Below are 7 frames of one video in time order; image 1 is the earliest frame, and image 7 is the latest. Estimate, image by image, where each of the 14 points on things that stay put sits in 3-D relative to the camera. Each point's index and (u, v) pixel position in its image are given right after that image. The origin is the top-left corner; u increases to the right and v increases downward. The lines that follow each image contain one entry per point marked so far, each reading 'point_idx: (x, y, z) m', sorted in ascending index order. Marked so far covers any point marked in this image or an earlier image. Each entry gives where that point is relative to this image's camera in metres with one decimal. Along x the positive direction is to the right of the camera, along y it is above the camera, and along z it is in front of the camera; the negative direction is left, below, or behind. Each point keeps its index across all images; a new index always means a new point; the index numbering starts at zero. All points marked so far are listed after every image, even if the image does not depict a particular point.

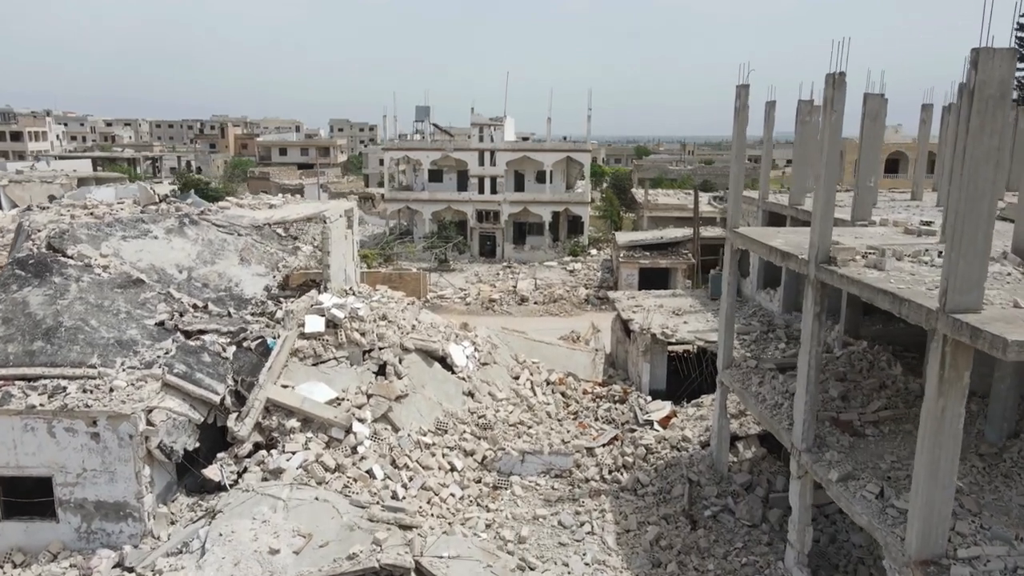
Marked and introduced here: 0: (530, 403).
0: (+0.3, -2.1, +16.5) m
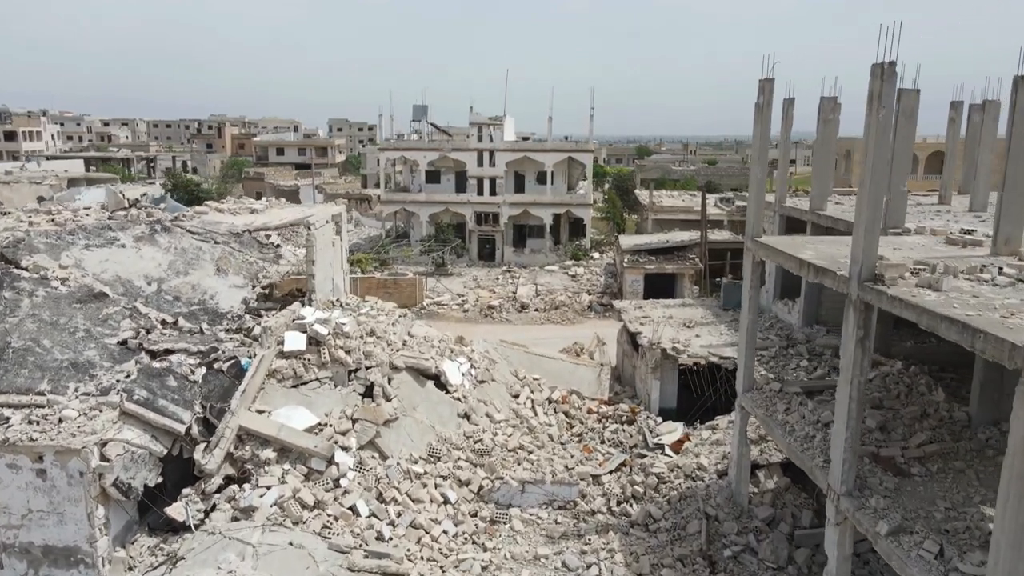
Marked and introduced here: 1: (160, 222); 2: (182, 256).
0: (+0.3, -2.3, +15.2) m
1: (-5.8, +1.1, +15.2) m
2: (-5.2, +0.5, +14.7) m
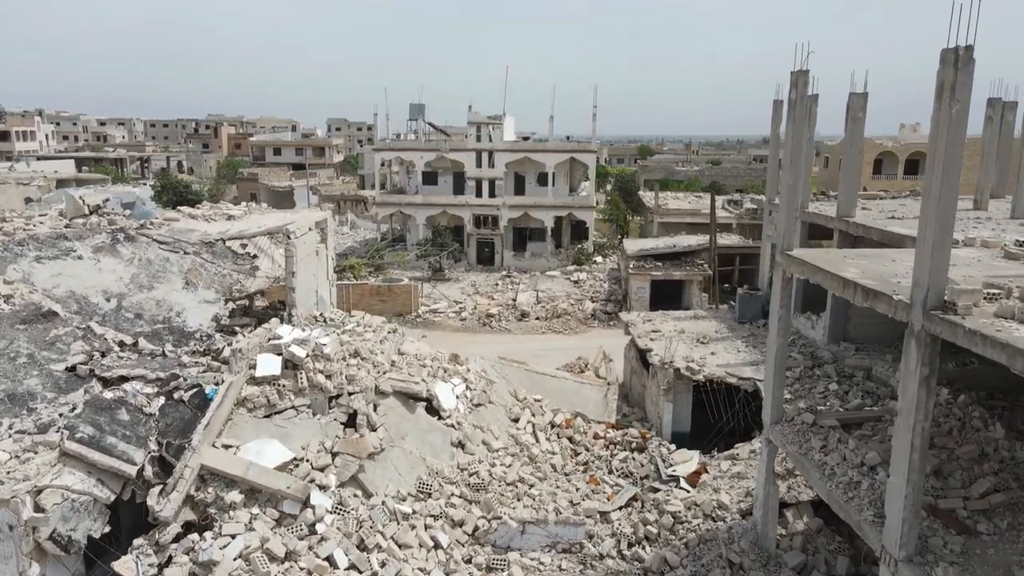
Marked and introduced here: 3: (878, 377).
0: (+0.3, -2.5, +13.8) m
1: (-5.8, +0.9, +13.8) m
2: (-5.3, +0.3, +13.3) m
3: (+5.2, -1.3, +13.3) m
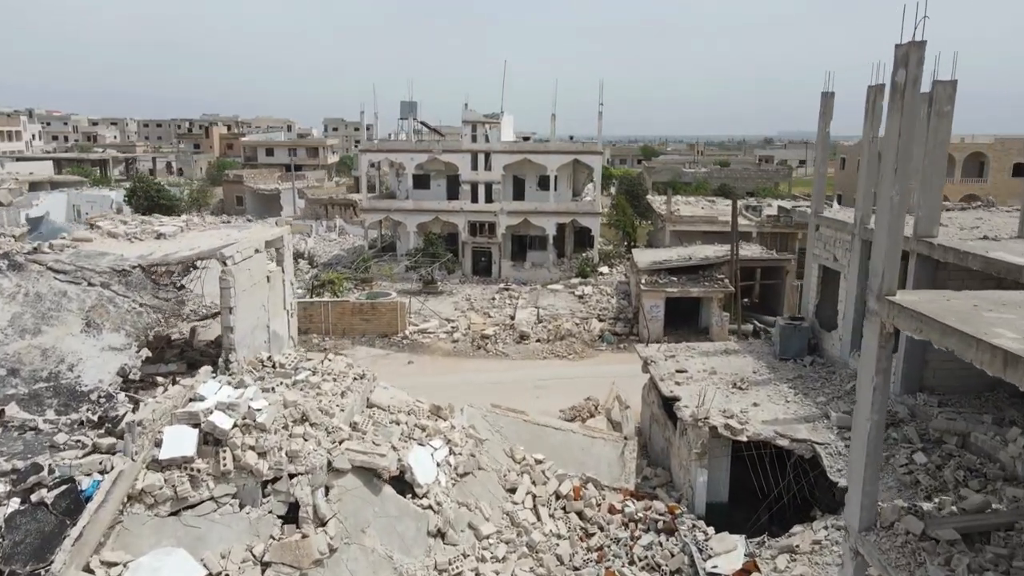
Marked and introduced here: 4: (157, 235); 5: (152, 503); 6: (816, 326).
0: (+0.2, -3.0, +10.8) m
1: (-5.9, +0.4, +10.8) m
2: (-5.3, -0.2, +10.3) m
3: (+5.2, -1.8, +10.3) m
4: (-5.0, +0.7, +13.0) m
5: (-3.3, -2.0, +8.6) m
6: (+5.0, -0.6, +15.3) m
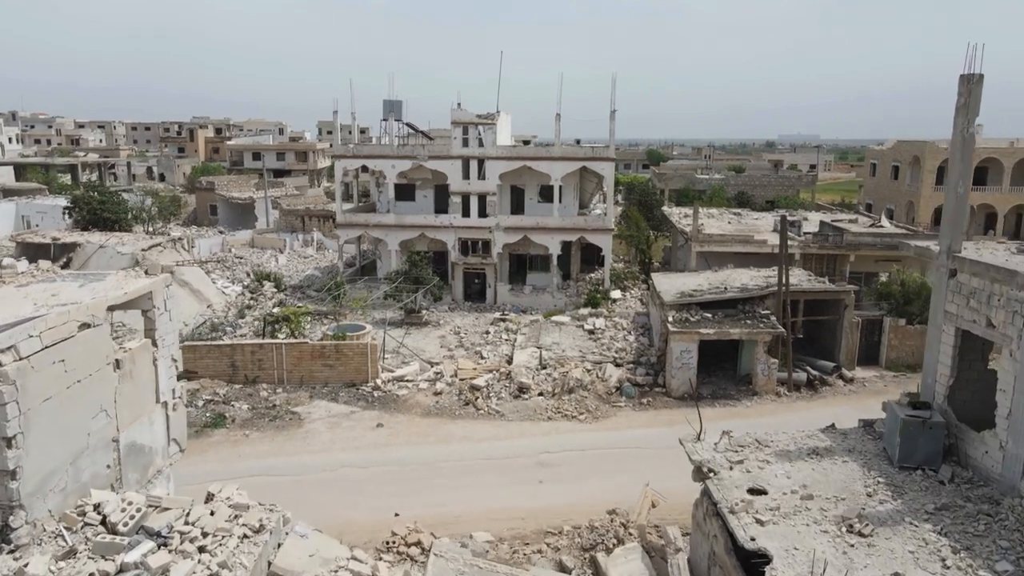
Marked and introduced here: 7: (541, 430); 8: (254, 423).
0: (+0.1, -3.8, +5.9) m
1: (-5.9, -0.4, +5.9) m
2: (-5.4, -1.0, +5.4) m
3: (+5.1, -2.6, +5.4) m
4: (-5.1, -0.1, +8.1) m
5: (-3.4, -2.8, +3.7) m
6: (+5.0, -1.5, +10.4) m
7: (+0.6, -2.8, +18.3) m
8: (-5.1, -2.7, +18.5) m
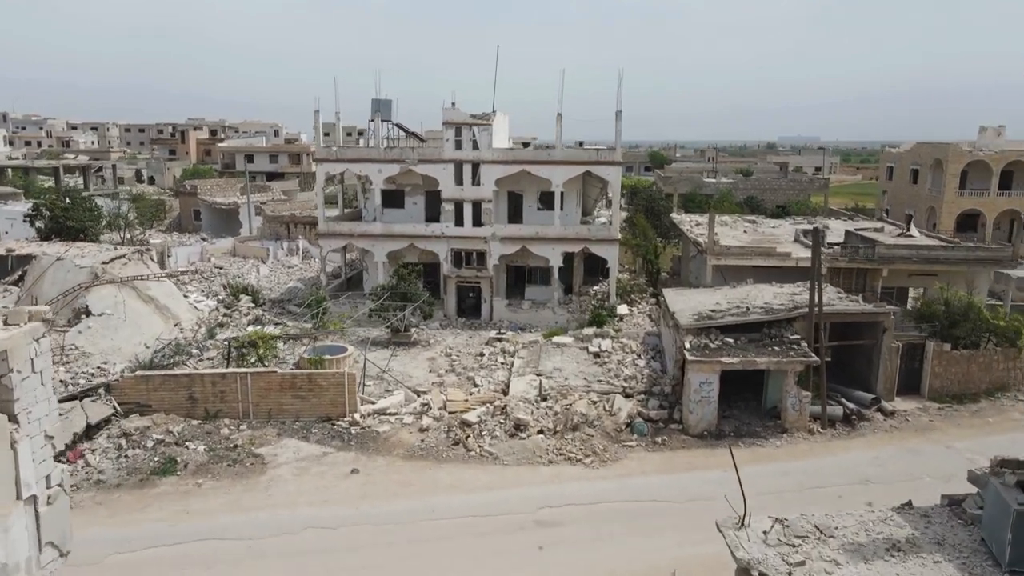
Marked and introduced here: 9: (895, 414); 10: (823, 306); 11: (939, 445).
0: (0.0, -4.2, +3.5) m
1: (-6.0, -0.8, +3.5) m
2: (-5.5, -1.4, +3.0) m
3: (+5.0, -3.0, +2.9) m
4: (-5.1, -0.5, +5.7) m
5: (-3.5, -3.2, +1.2) m
6: (+4.9, -1.9, +8.0) m
7: (+0.5, -3.2, +15.8) m
8: (-5.2, -3.1, +16.0) m
9: (+7.7, -2.6, +18.7) m
10: (+6.3, -0.4, +19.0) m
11: (+8.0, -2.9, +17.3) m
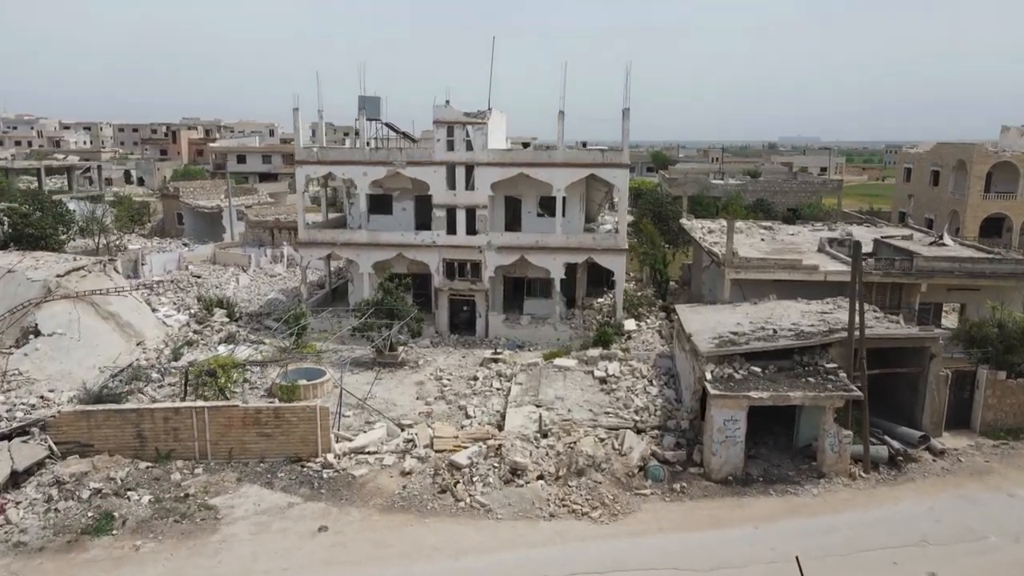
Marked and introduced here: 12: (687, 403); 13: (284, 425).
0: (0.0, -4.6, +1.1) m
1: (-6.1, -1.2, +1.1) m
2: (-5.6, -1.8, +0.6) m
3: (+4.9, -3.4, +0.6) m
4: (-5.2, -0.9, +3.3) m
5: (-3.6, -3.6, -1.1) m
6: (+4.8, -2.3, +5.6) m
7: (+0.4, -3.6, +13.5) m
8: (-5.3, -3.5, +13.7) m
9: (+7.7, -2.9, +16.3) m
10: (+6.2, -0.7, +16.6) m
11: (+7.9, -3.3, +15.0) m
12: (+3.2, -2.2, +17.4) m
13: (-3.9, -2.4, +16.1) m
